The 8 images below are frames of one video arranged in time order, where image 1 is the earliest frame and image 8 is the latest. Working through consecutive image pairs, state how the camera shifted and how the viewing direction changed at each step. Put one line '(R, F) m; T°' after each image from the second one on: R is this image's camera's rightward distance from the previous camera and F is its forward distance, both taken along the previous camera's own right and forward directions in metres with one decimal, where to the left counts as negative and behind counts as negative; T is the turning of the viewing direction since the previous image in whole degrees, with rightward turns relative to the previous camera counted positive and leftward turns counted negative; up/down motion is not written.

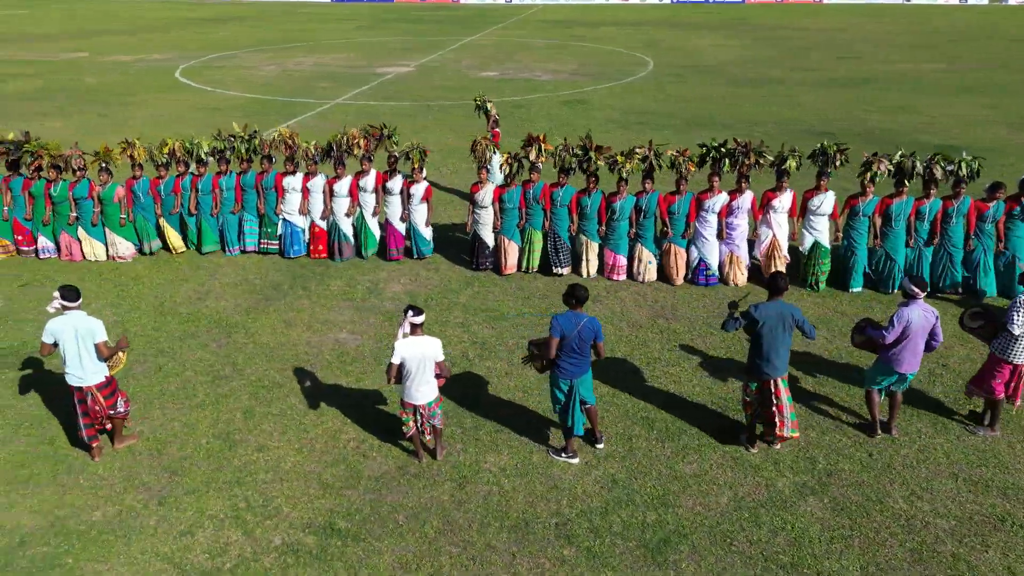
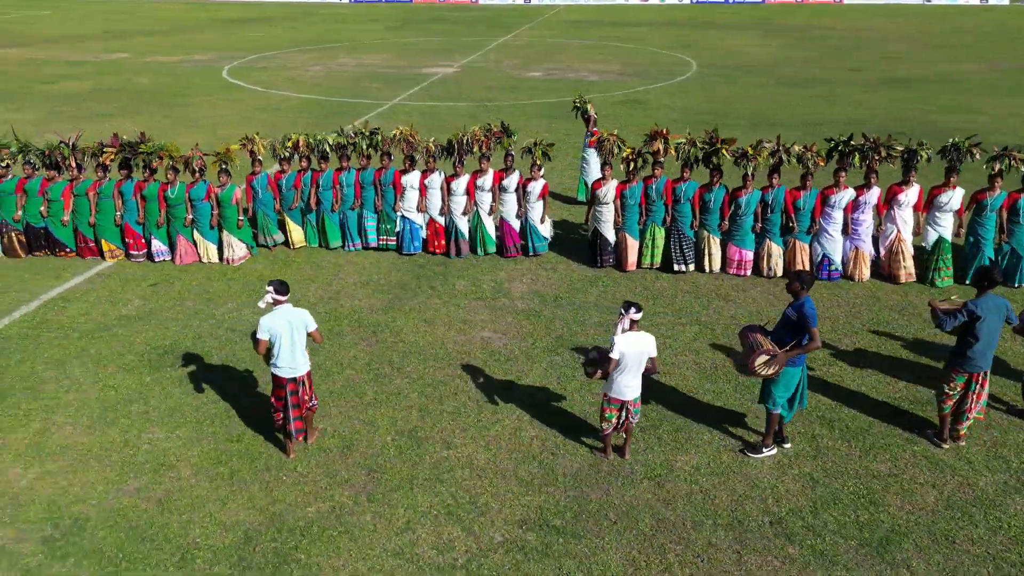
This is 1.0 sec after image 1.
(-1.7, 0.0) m; -1°
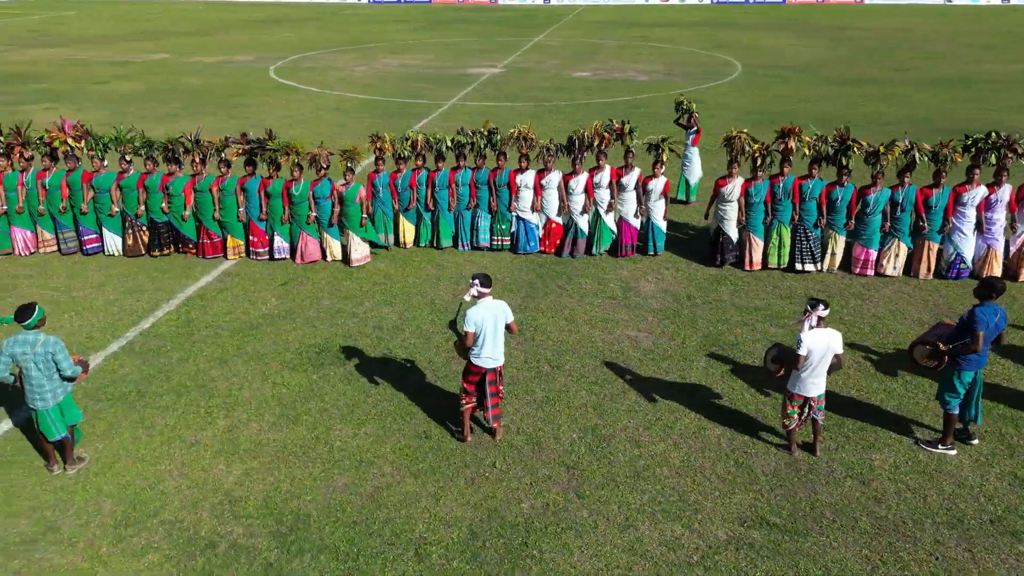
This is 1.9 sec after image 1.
(-1.7, 0.0) m; -1°
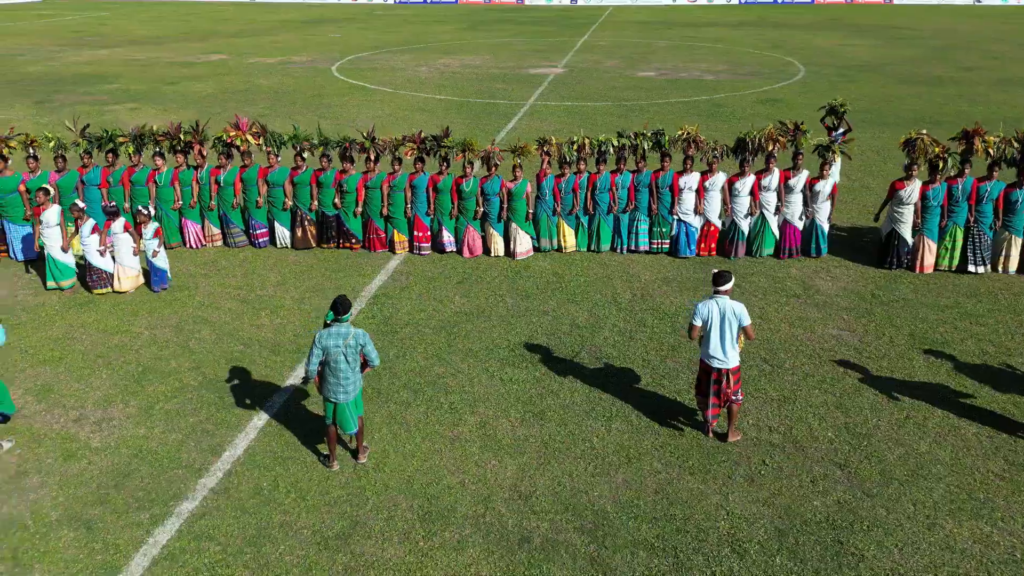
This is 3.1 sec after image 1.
(-2.4, 0.0) m; -1°
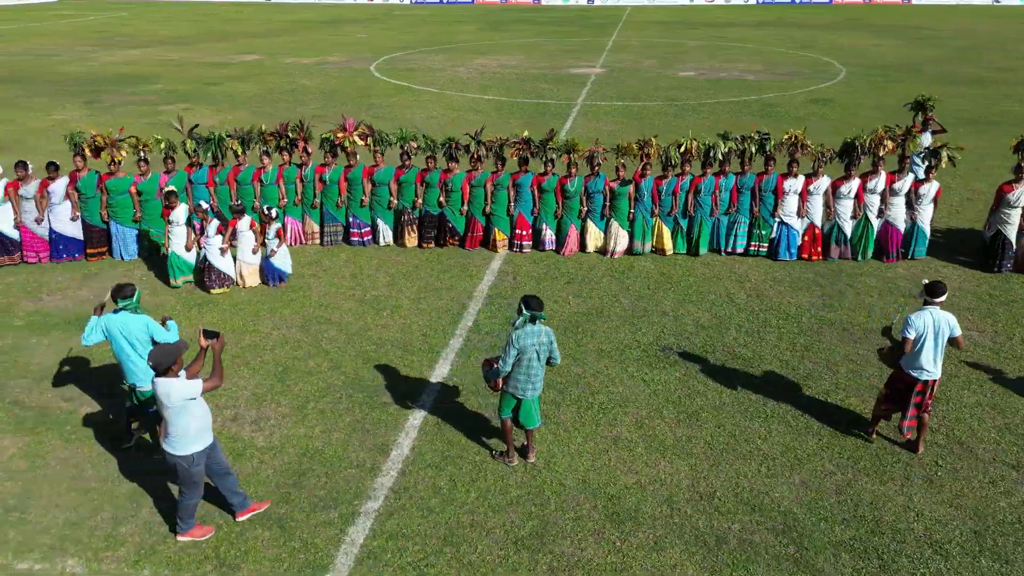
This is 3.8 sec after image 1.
(-1.5, 0.0) m; 0°
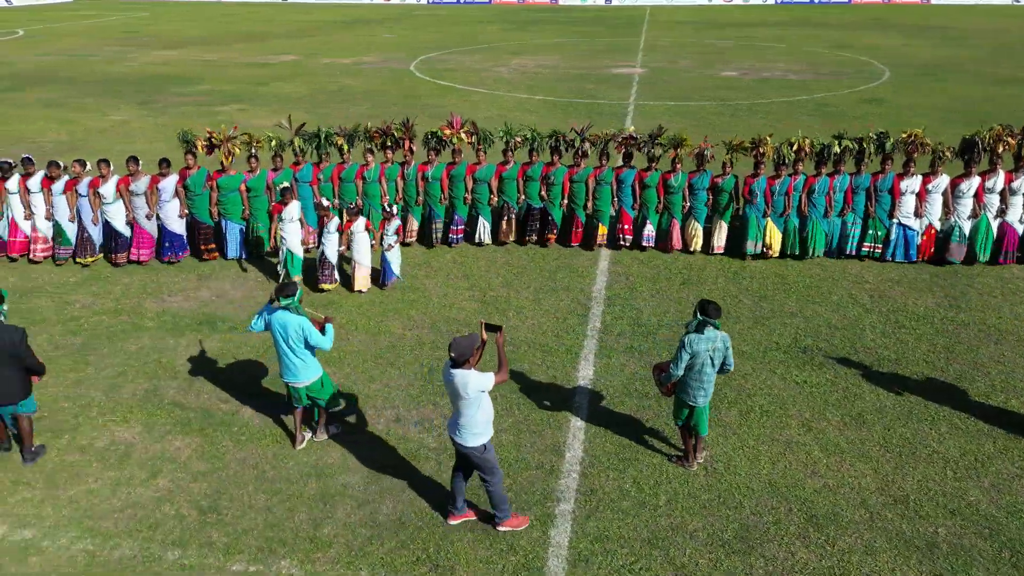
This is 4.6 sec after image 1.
(-1.6, 0.0) m; 0°
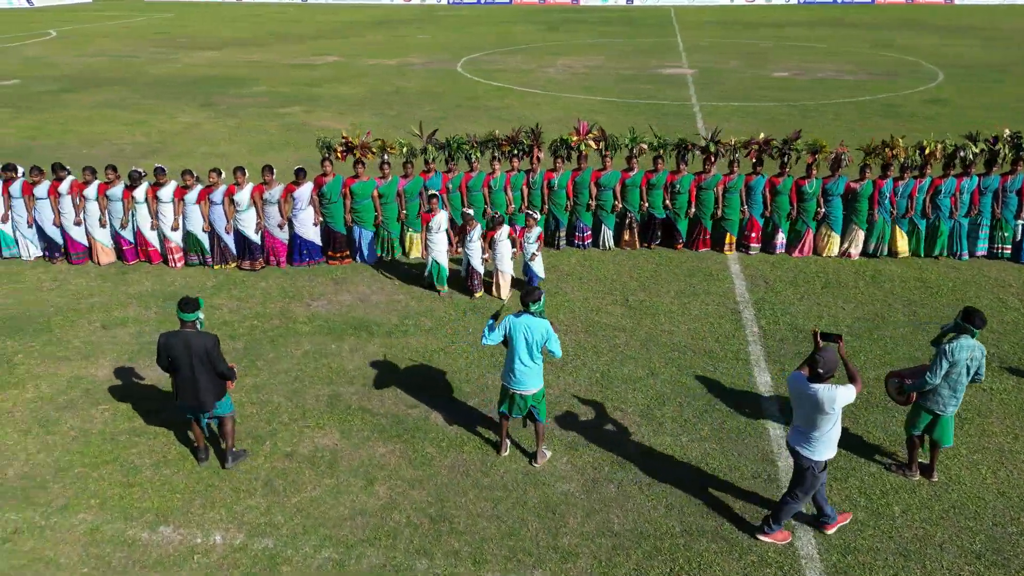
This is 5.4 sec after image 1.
(-1.8, +0.1) m; -1°
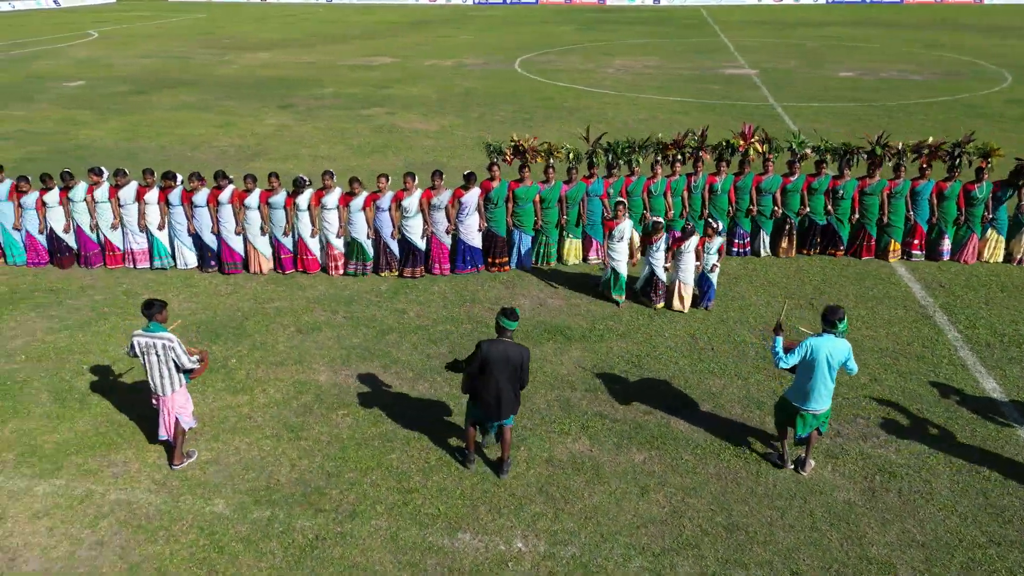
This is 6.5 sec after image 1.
(-2.3, 0.0) m; -1°
